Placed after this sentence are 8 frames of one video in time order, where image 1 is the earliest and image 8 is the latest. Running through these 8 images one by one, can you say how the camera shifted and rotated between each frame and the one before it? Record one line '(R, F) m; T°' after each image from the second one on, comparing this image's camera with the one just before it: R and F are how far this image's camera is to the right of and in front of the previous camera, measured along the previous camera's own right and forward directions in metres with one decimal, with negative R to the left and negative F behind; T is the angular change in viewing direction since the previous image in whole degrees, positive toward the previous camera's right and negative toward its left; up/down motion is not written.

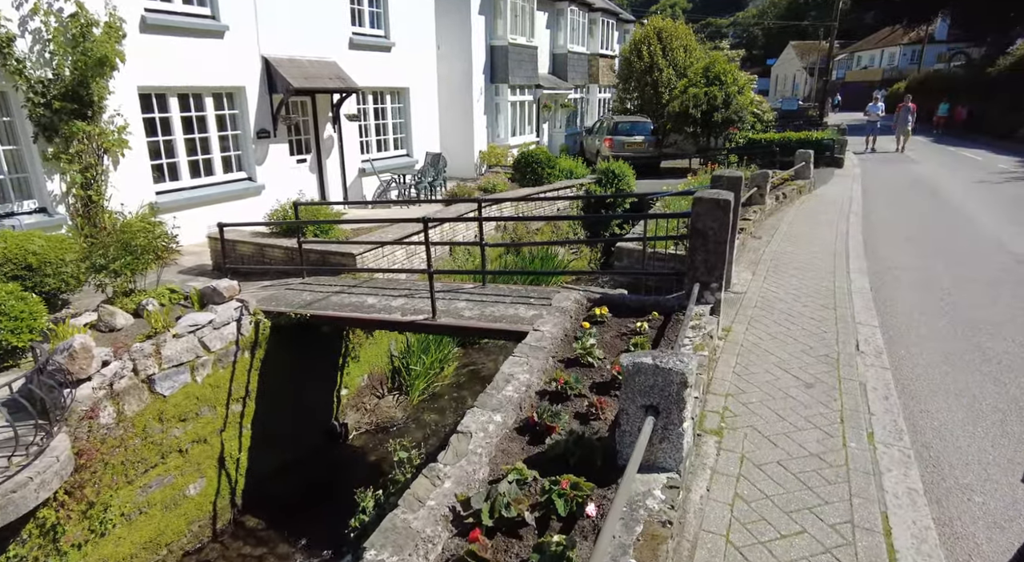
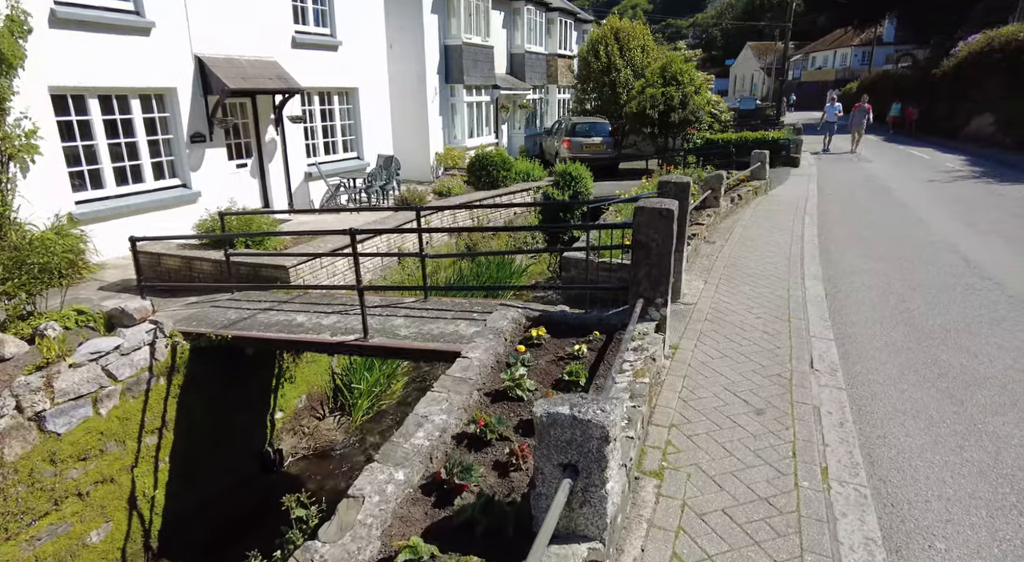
(+0.3, +0.4) m; +3°
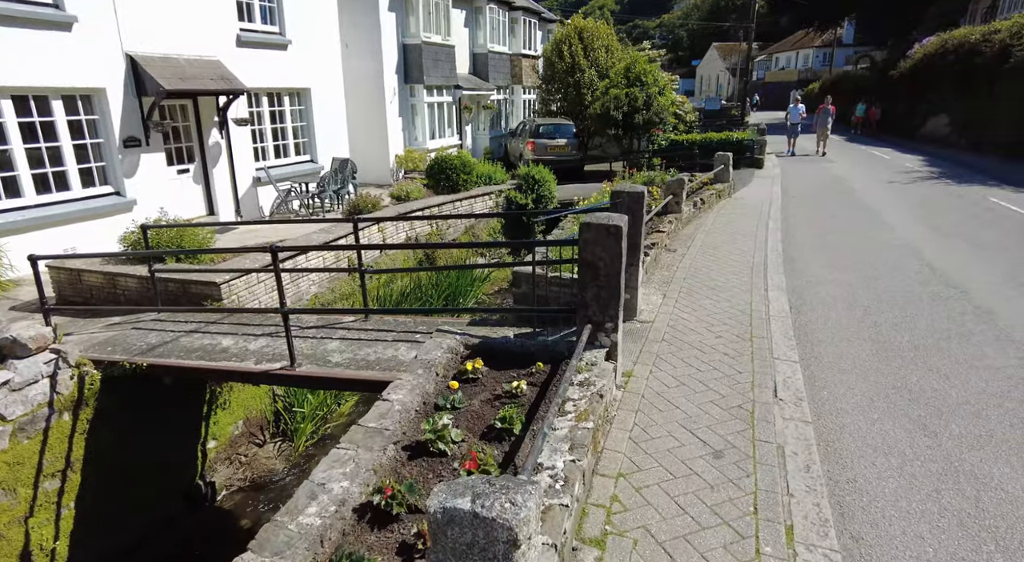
(+0.3, +0.5) m; +3°
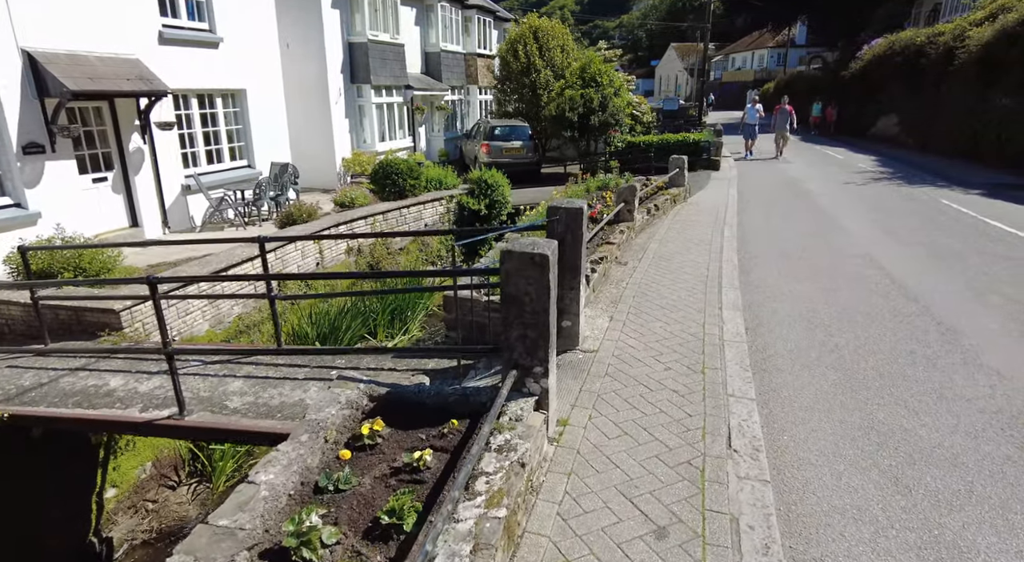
(+0.3, +0.6) m; +3°
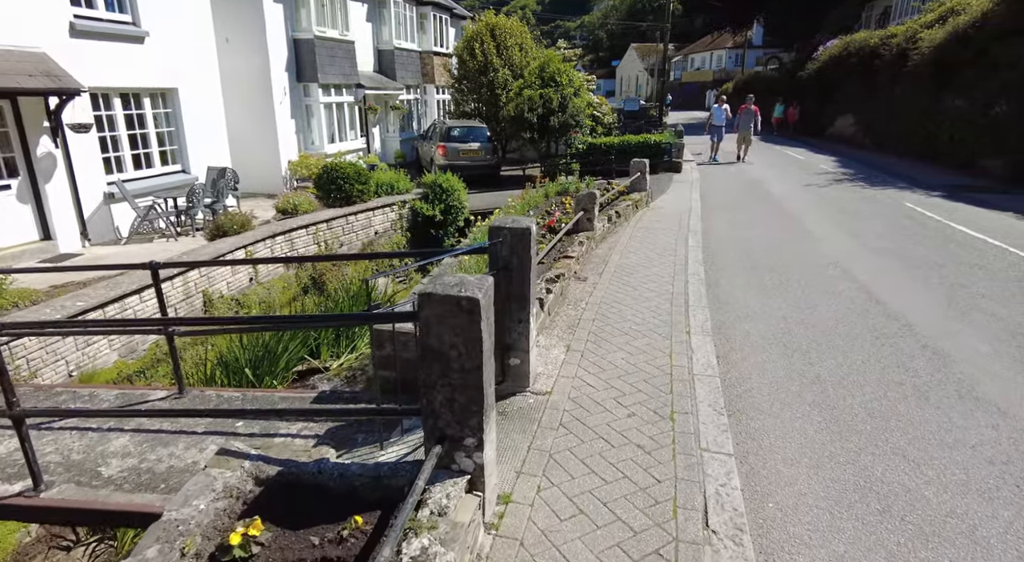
(+0.2, +0.7) m; +3°
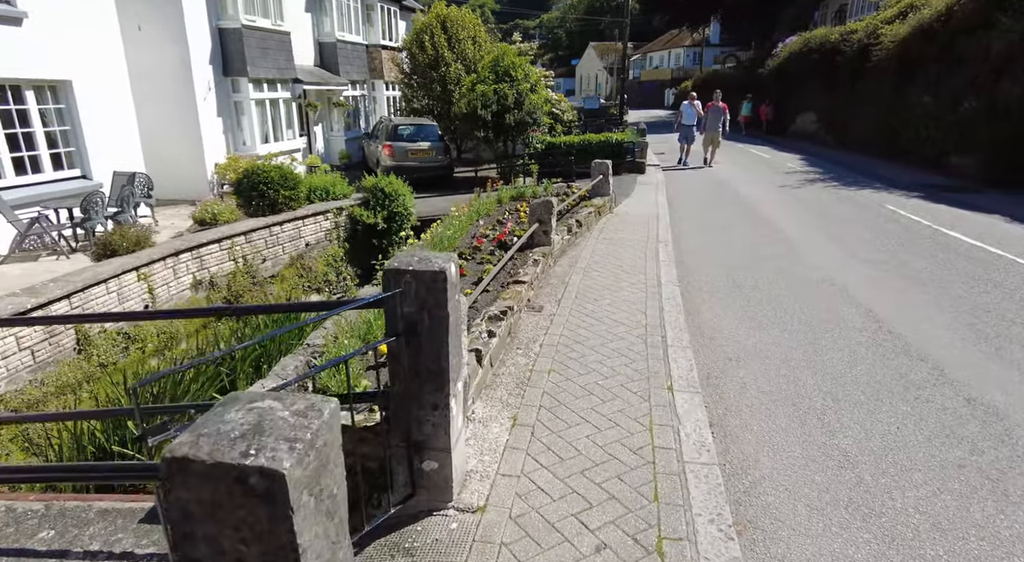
(+0.3, +1.3) m; +3°
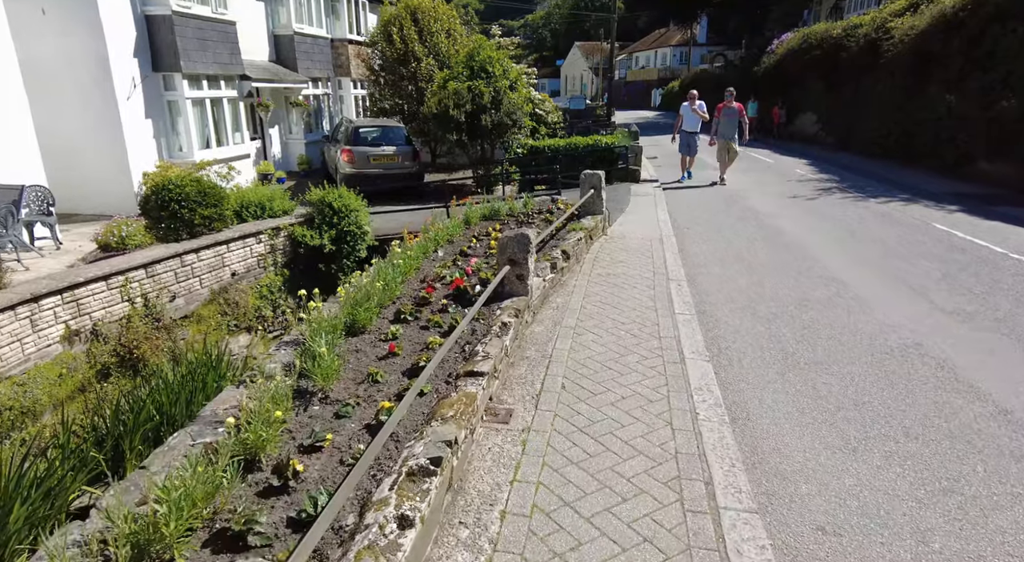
(+0.2, +2.0) m; +1°
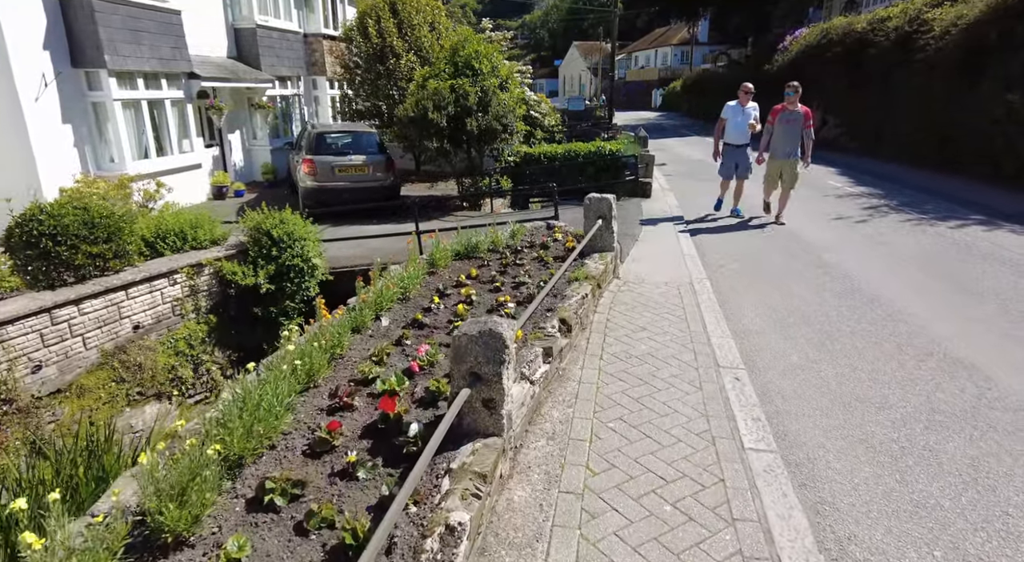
(+0.2, +2.2) m; 0°
